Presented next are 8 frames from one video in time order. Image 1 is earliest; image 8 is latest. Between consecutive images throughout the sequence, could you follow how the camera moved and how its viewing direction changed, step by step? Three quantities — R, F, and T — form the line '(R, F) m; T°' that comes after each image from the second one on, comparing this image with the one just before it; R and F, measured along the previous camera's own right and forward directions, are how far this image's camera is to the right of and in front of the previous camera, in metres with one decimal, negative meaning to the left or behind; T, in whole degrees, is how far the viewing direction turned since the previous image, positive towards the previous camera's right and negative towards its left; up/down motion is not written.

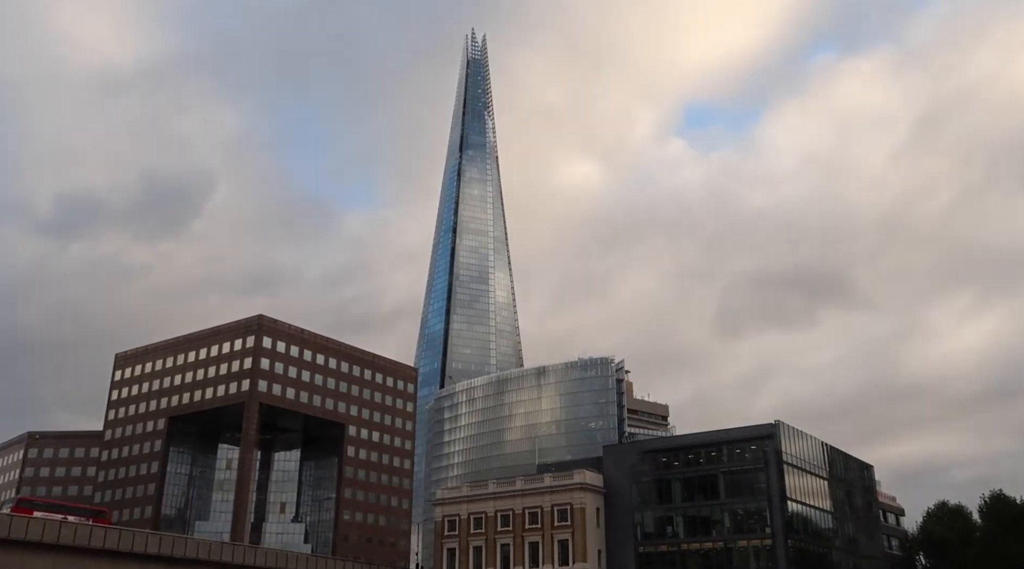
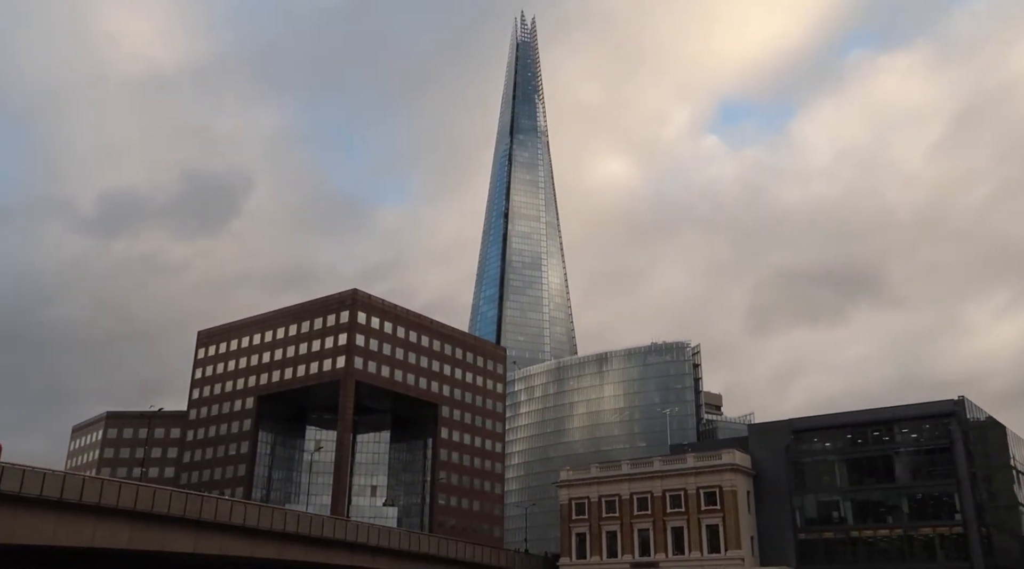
(-10.5, +6.4) m; -2°
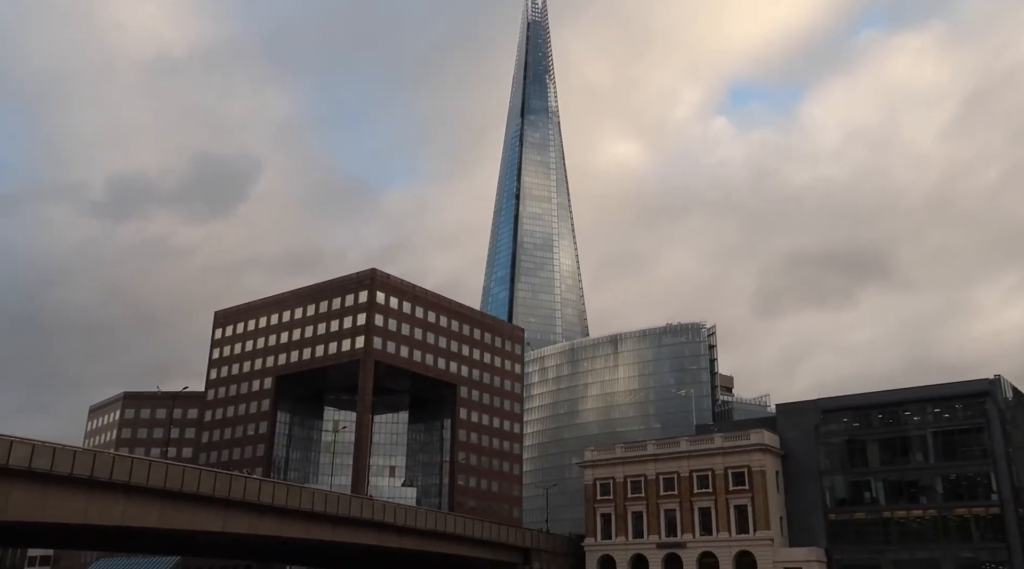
(-1.7, +1.1) m; 0°
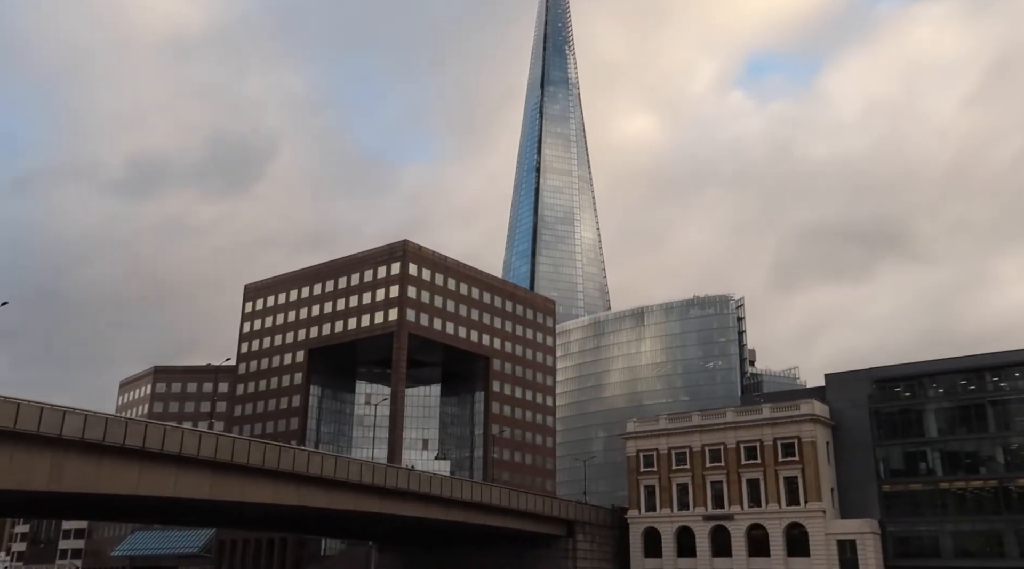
(-2.5, +1.7) m; -1°
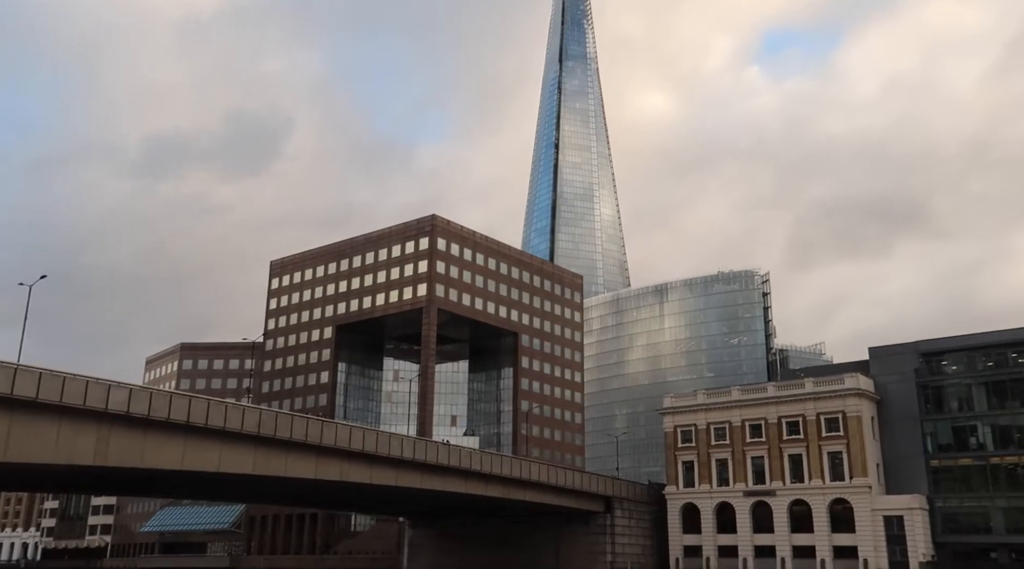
(-2.1, +1.4) m; -1°
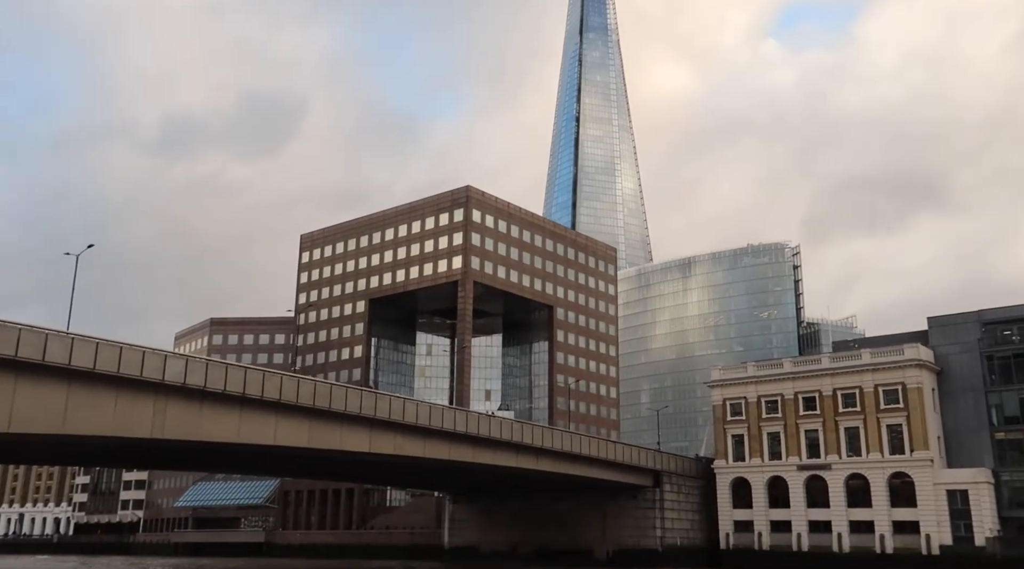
(-2.9, +2.1) m; -1°
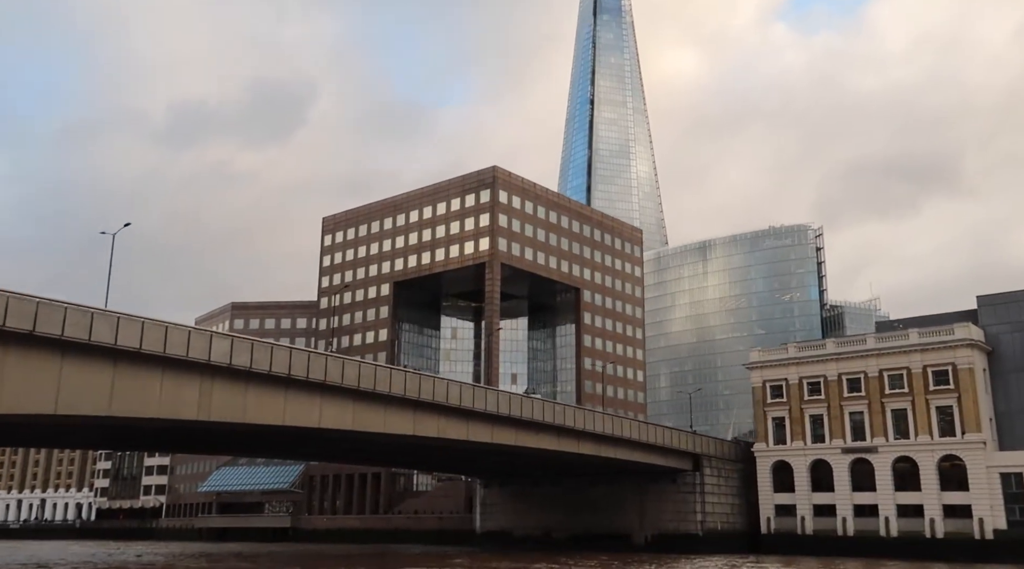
(-2.4, +1.9) m; -1°
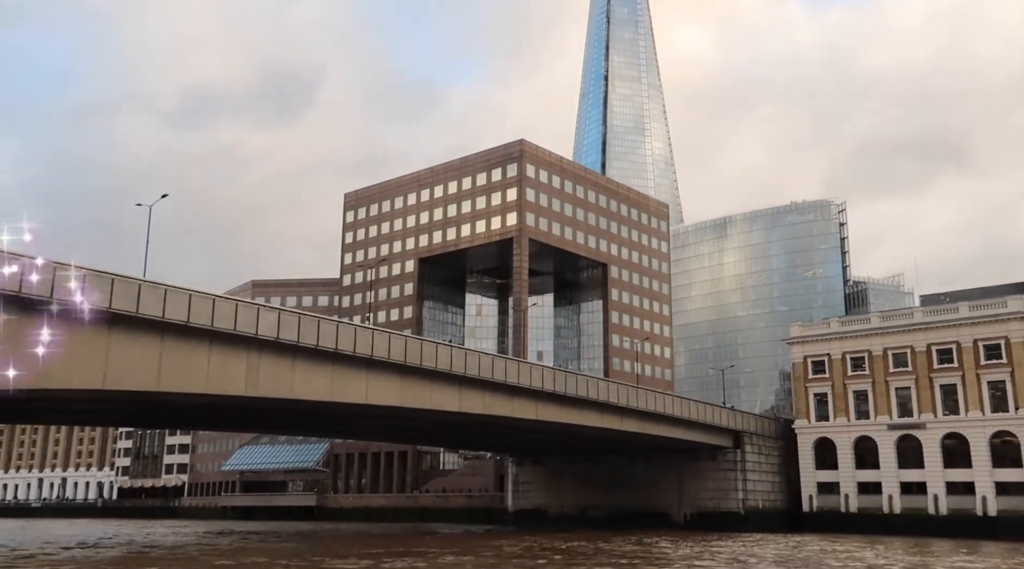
(-2.4, +2.0) m; -1°
